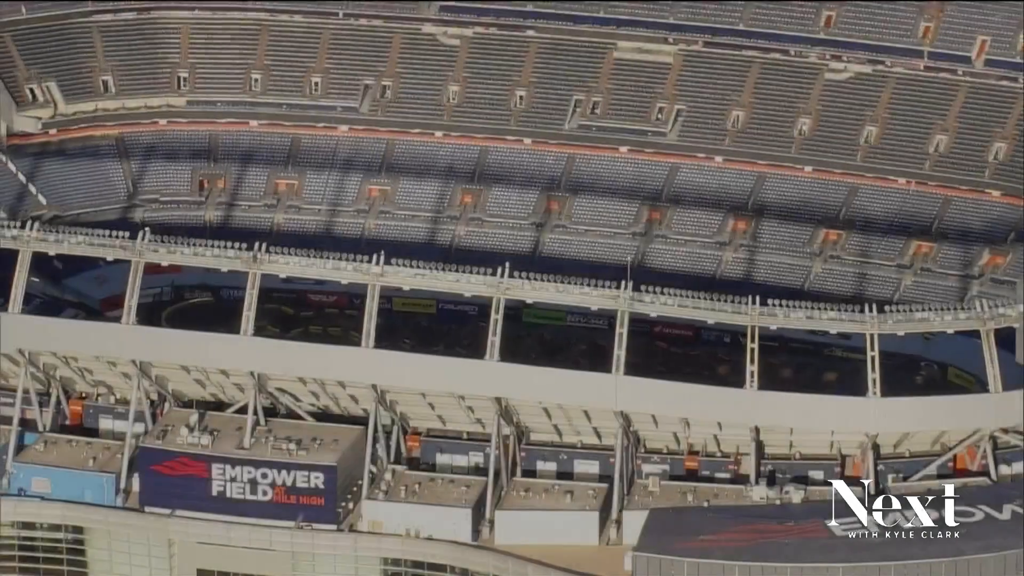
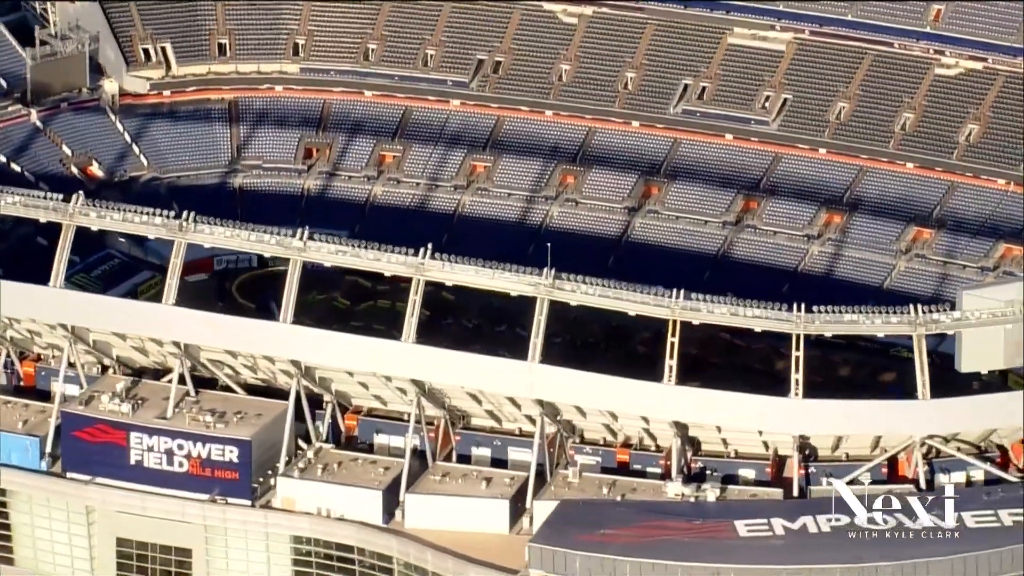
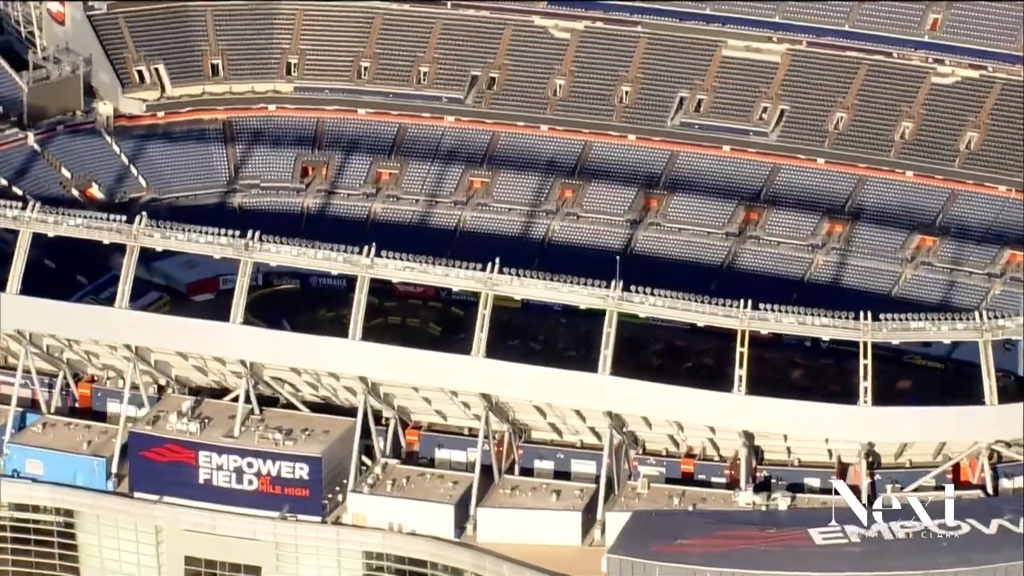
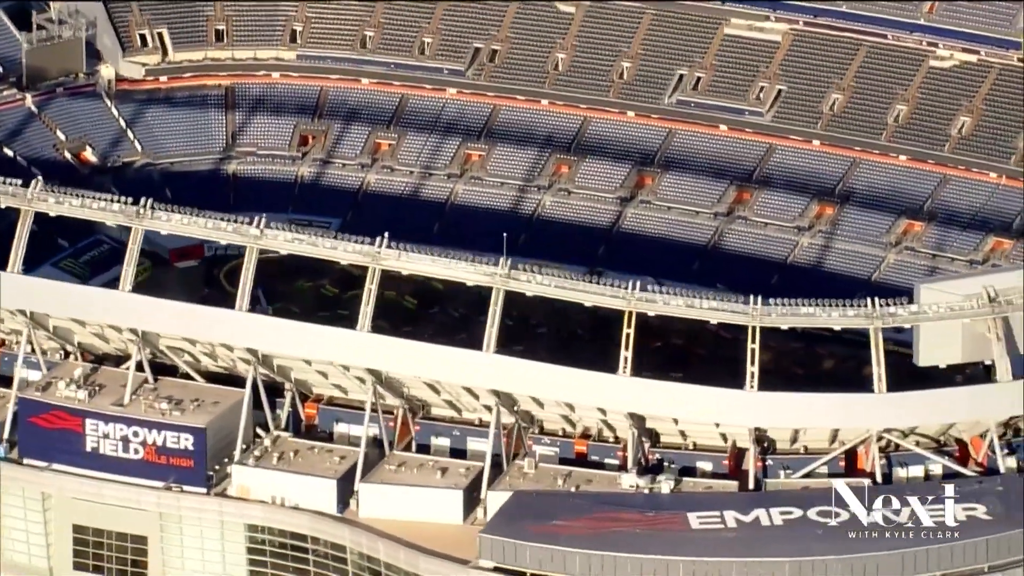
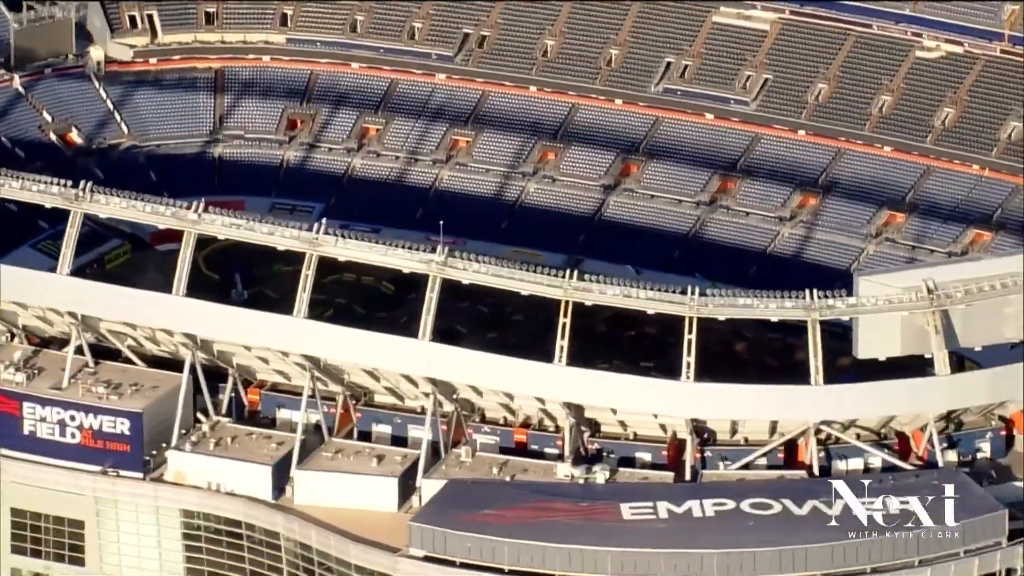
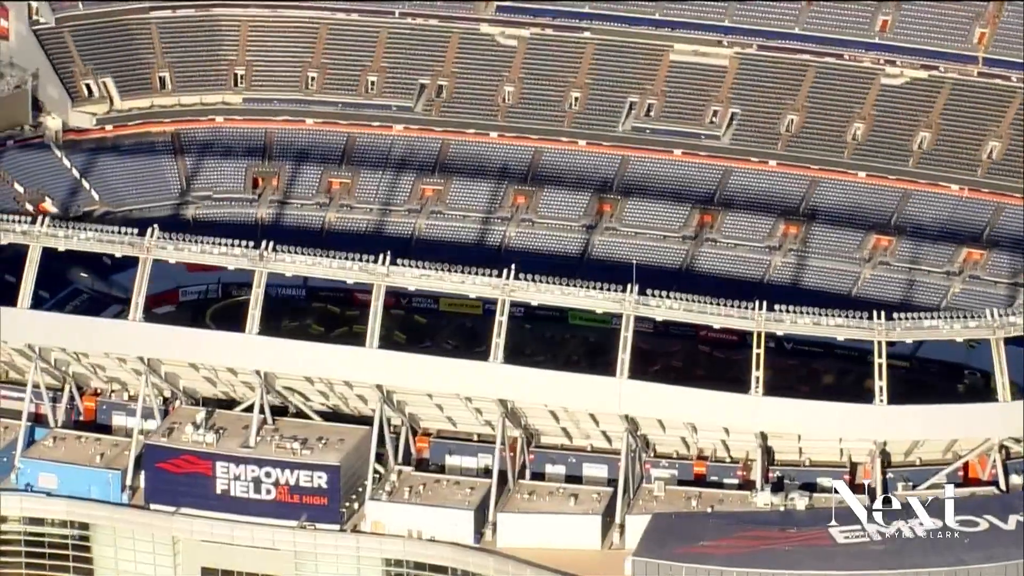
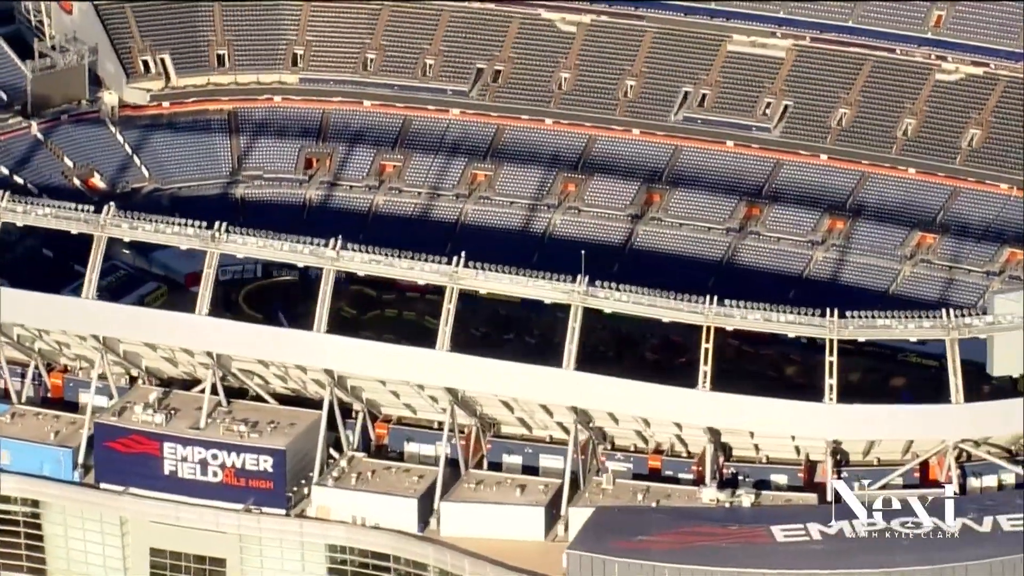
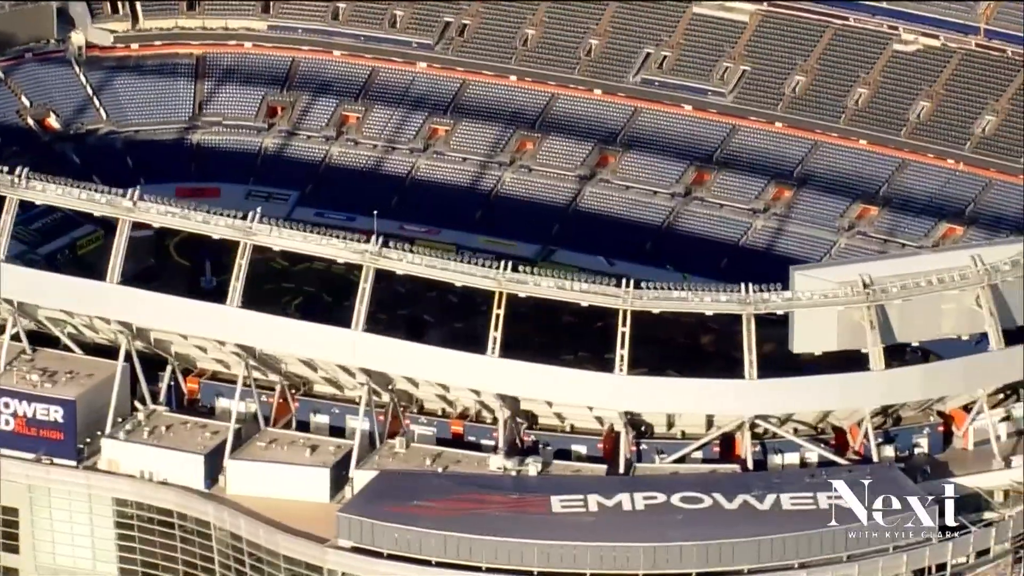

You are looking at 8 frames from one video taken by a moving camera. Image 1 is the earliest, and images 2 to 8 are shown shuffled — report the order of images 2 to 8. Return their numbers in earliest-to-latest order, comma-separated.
6, 3, 7, 2, 4, 5, 8
